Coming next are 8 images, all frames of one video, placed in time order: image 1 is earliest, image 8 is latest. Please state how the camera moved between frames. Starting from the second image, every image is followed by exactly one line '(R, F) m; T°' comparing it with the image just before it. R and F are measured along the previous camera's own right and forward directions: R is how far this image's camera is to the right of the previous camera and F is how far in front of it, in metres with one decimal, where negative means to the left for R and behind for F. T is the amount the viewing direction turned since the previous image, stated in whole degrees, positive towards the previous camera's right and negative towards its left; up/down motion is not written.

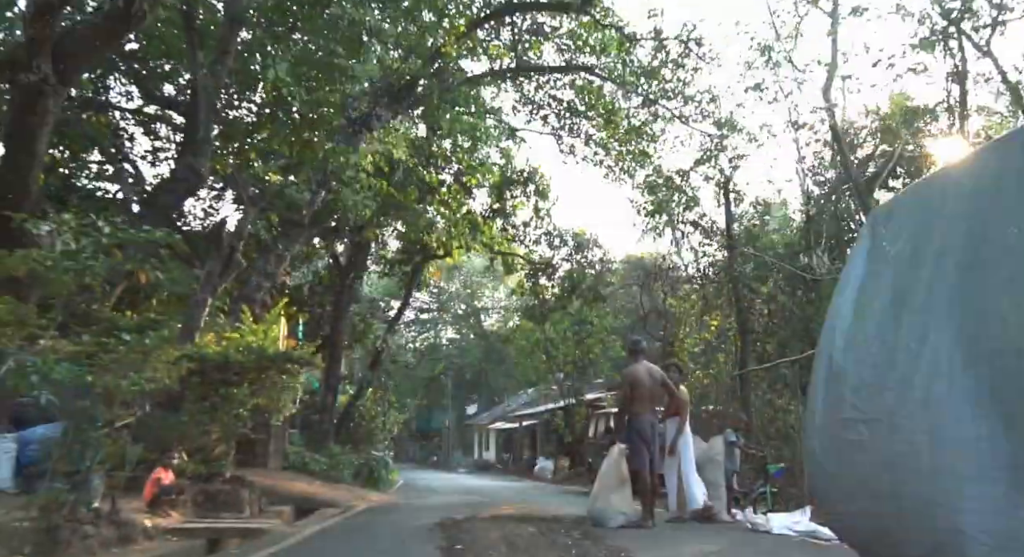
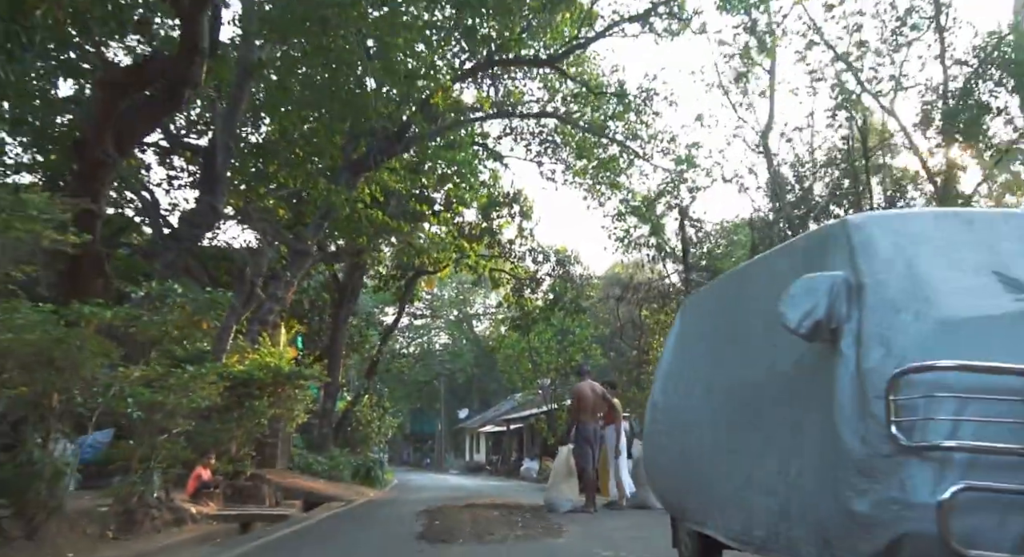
(+0.3, -2.1) m; 0°
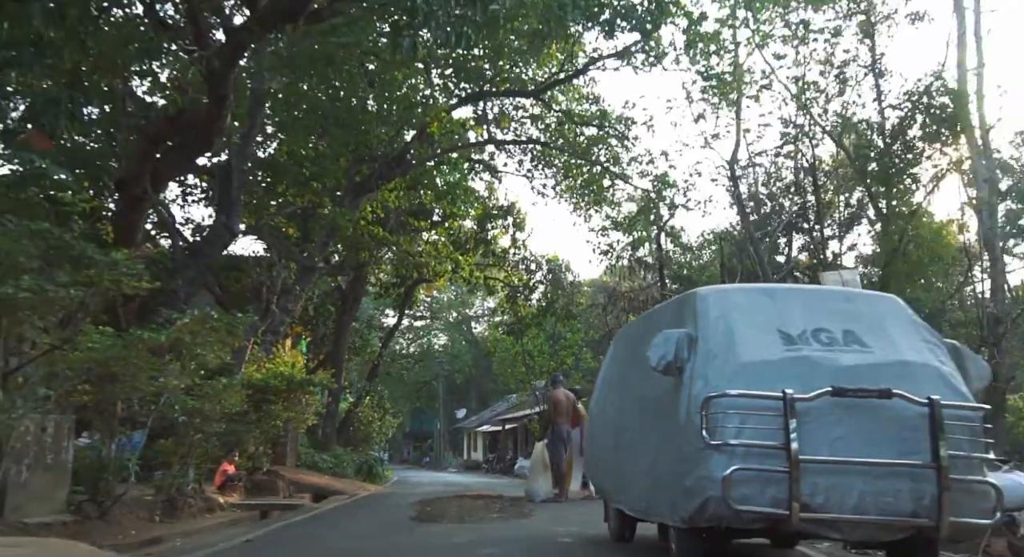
(+0.2, -1.6) m; 0°
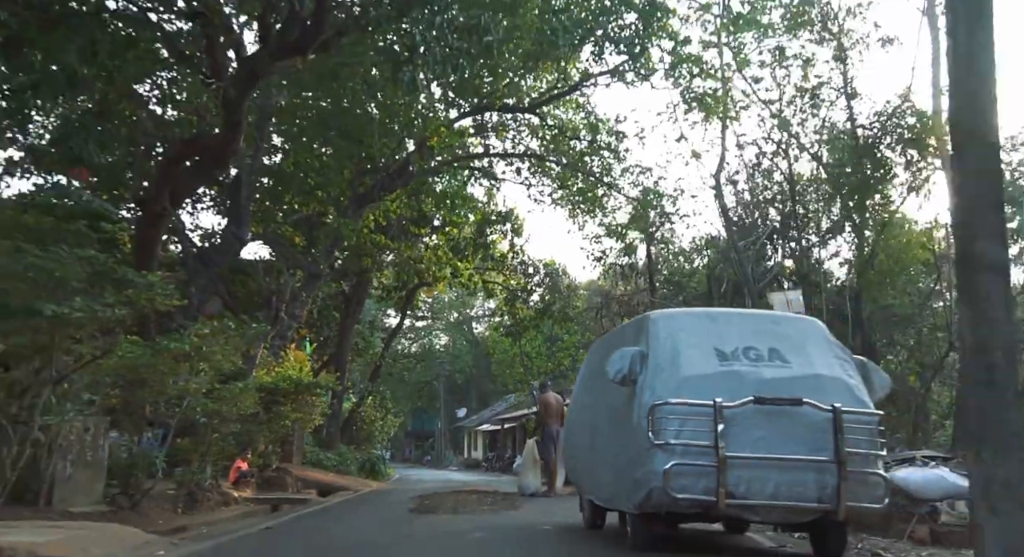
(+0.1, -0.9) m; 0°
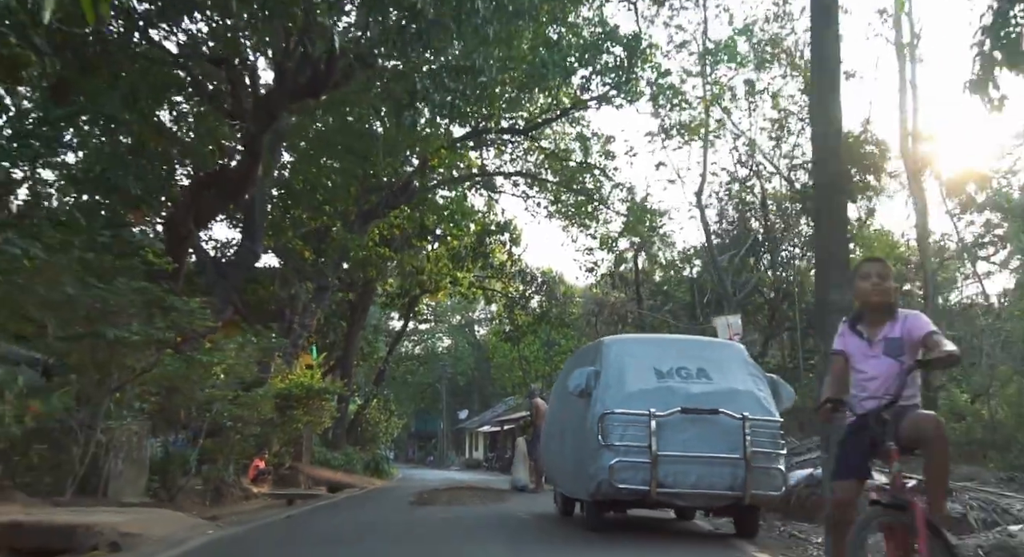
(+0.2, -1.3) m; 0°
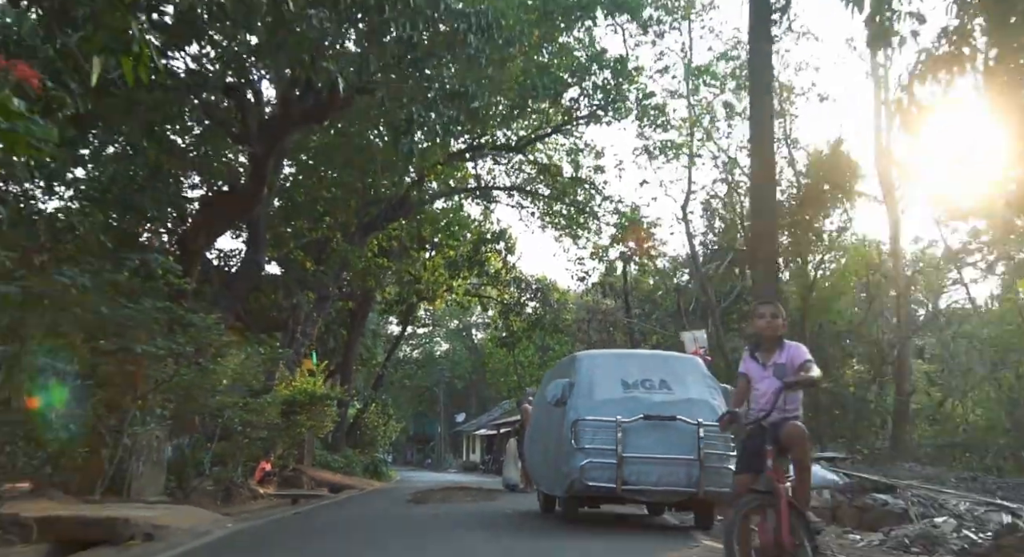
(+0.1, -0.9) m; 0°
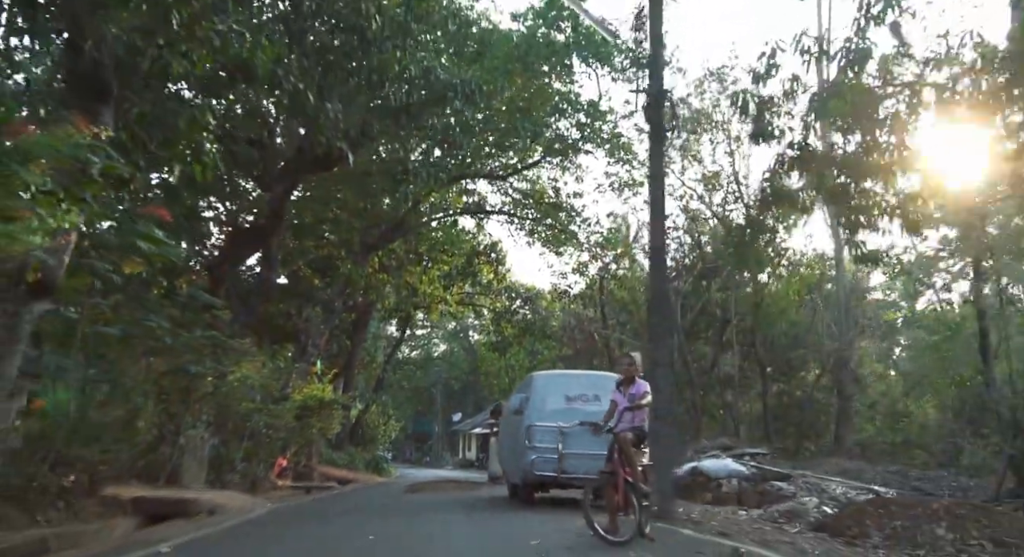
(+0.4, -2.4) m; 0°
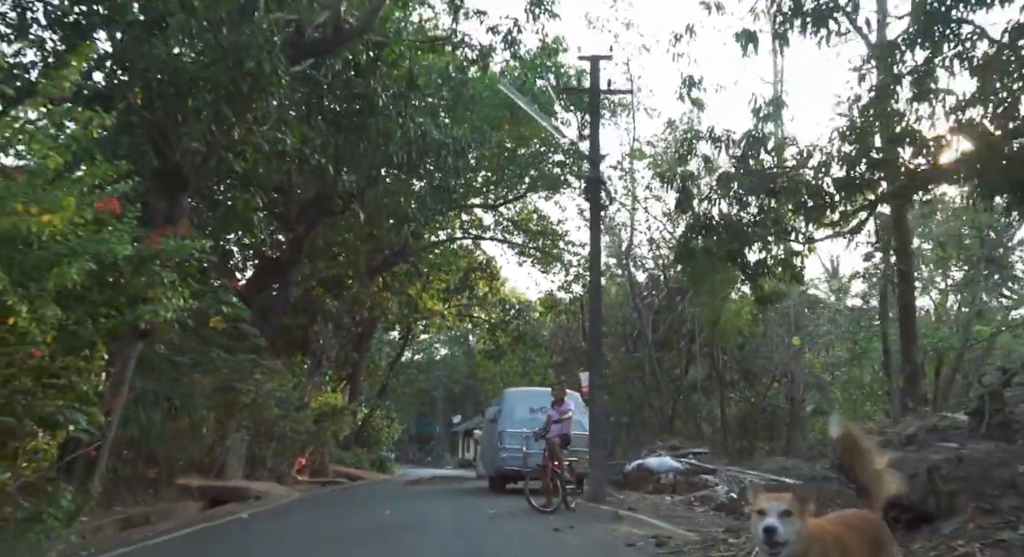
(+0.4, -2.9) m; 0°
